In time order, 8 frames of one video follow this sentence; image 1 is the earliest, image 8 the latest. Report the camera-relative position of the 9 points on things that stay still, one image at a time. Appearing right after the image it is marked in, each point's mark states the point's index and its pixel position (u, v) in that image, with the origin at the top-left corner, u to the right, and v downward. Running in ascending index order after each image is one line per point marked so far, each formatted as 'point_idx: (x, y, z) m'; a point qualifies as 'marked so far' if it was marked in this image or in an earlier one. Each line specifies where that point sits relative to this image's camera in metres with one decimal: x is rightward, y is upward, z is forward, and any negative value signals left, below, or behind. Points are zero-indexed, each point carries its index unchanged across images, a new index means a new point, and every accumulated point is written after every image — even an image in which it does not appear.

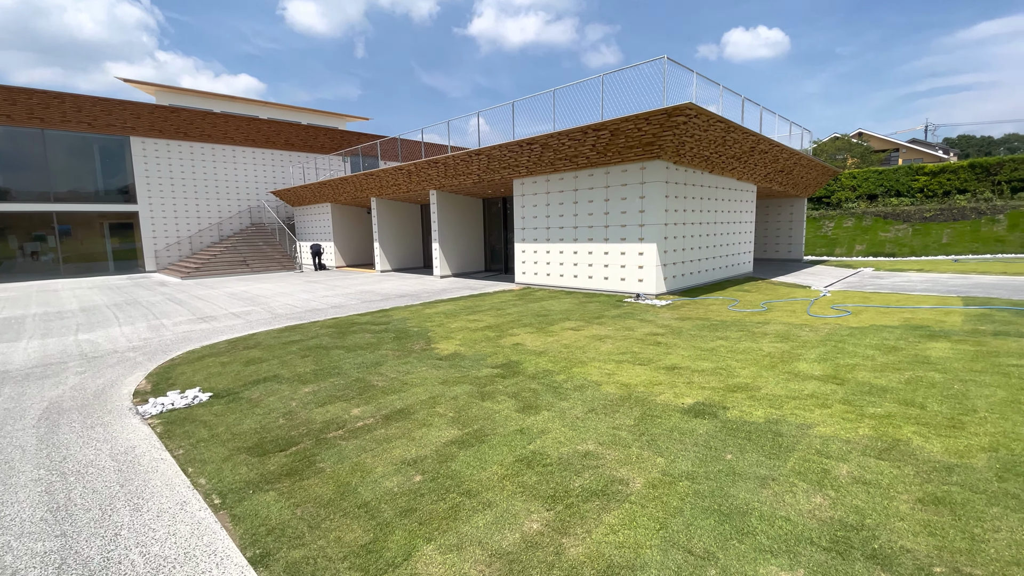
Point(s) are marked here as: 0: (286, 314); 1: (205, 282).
0: (-4.7, -0.5, +10.0) m
1: (-10.4, +0.2, +16.1) m
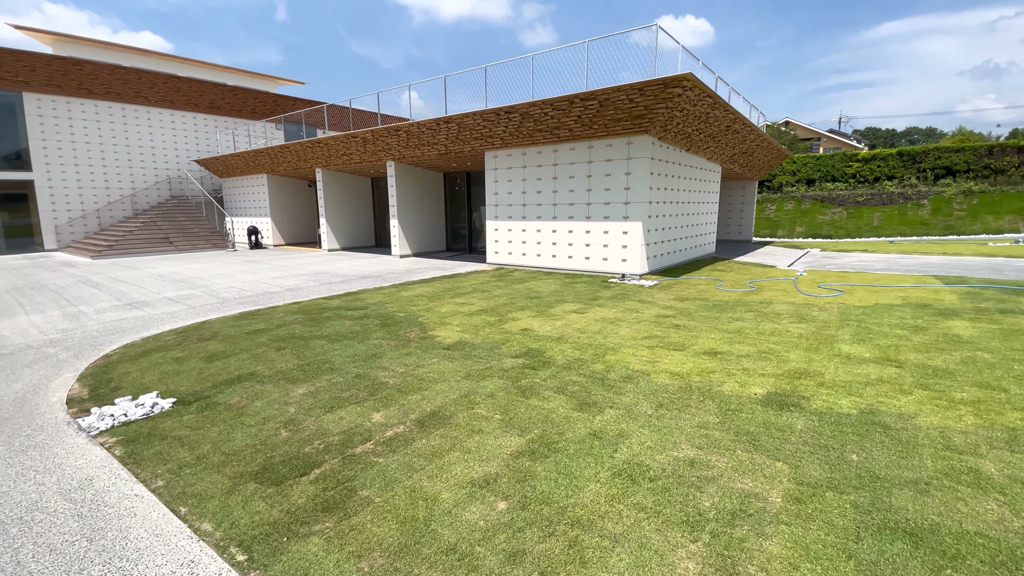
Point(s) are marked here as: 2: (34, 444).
0: (-5.0, -0.2, +8.7) m
1: (-11.5, +0.7, +14.0) m
2: (-3.5, -1.1, +3.4) m
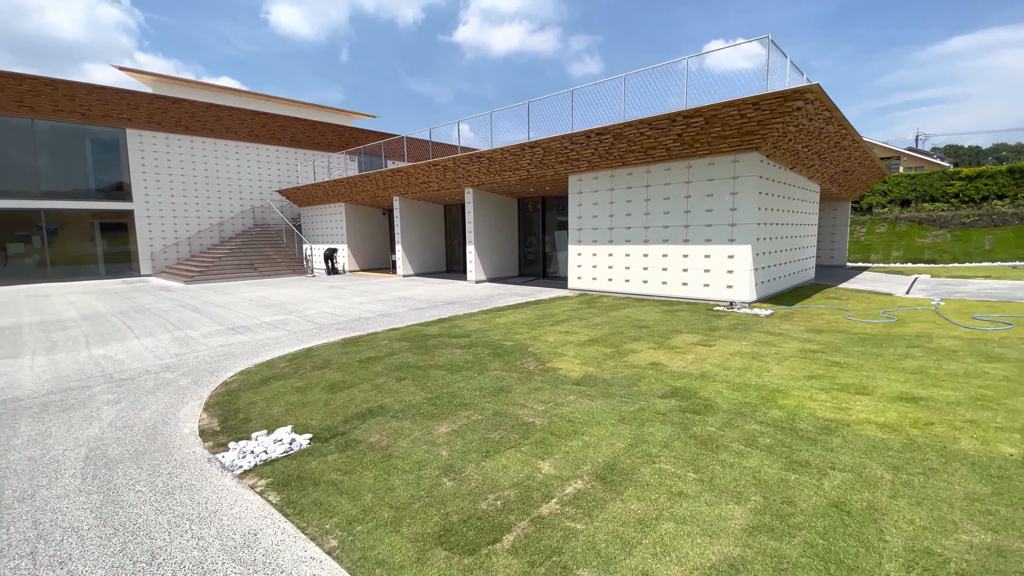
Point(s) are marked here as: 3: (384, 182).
0: (-3.2, -0.6, +8.6) m
1: (-9.1, 0.0, +14.6) m
2: (-2.2, -1.3, +3.2) m
3: (-4.2, +3.5, +15.7) m
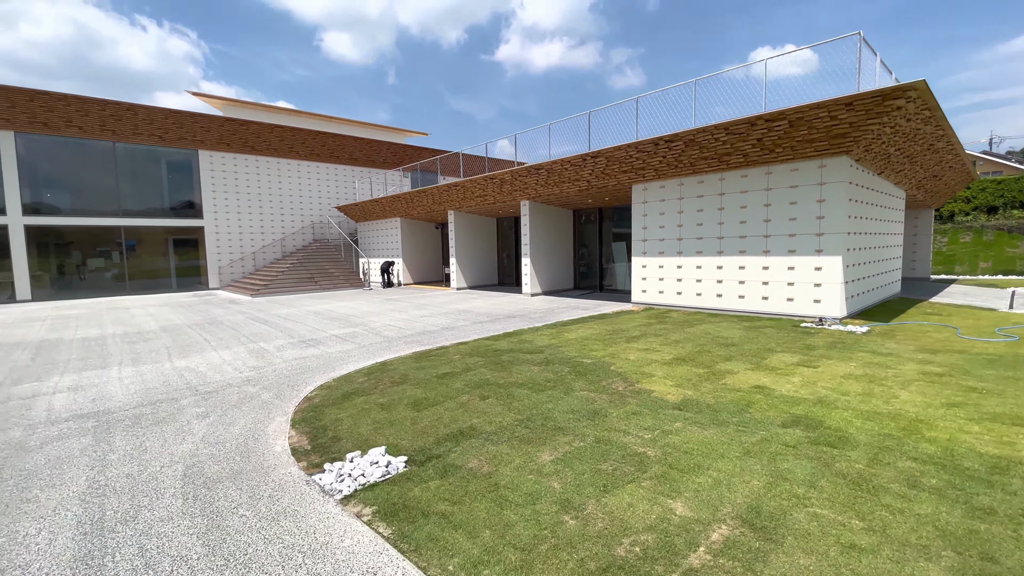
0: (-2.0, -0.9, +8.6) m
1: (-7.4, -0.4, +15.0) m
2: (-1.5, -1.4, +3.0) m
3: (-2.4, +3.0, +15.8) m
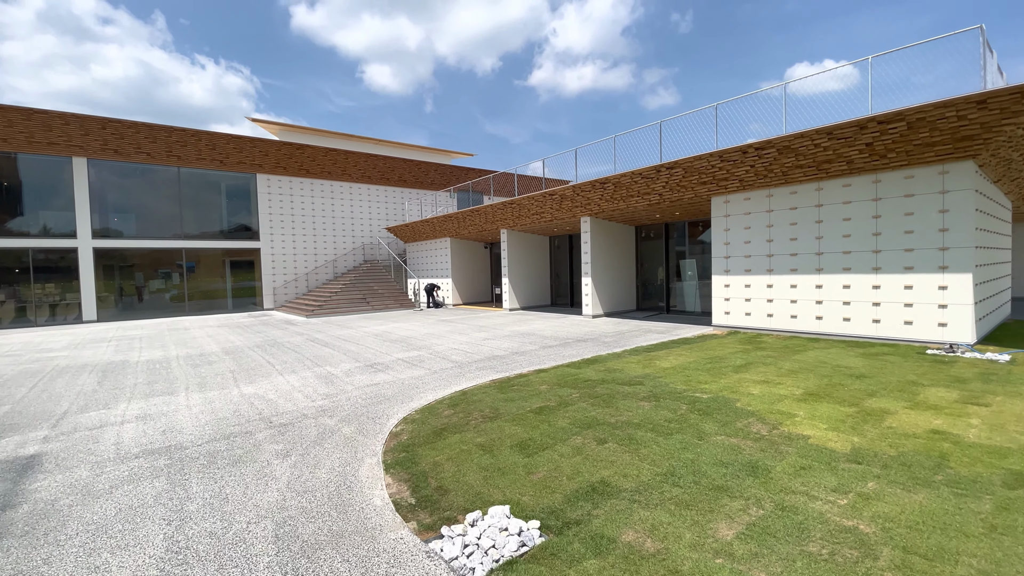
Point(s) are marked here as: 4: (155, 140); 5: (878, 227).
0: (-0.7, -1.2, +8.0) m
1: (-5.6, -1.1, +14.7) m
2: (-0.5, -1.5, +2.4) m
3: (-0.6, +2.4, +15.4) m
4: (-12.9, +5.3, +17.2) m
5: (+6.3, +1.0, +8.1) m
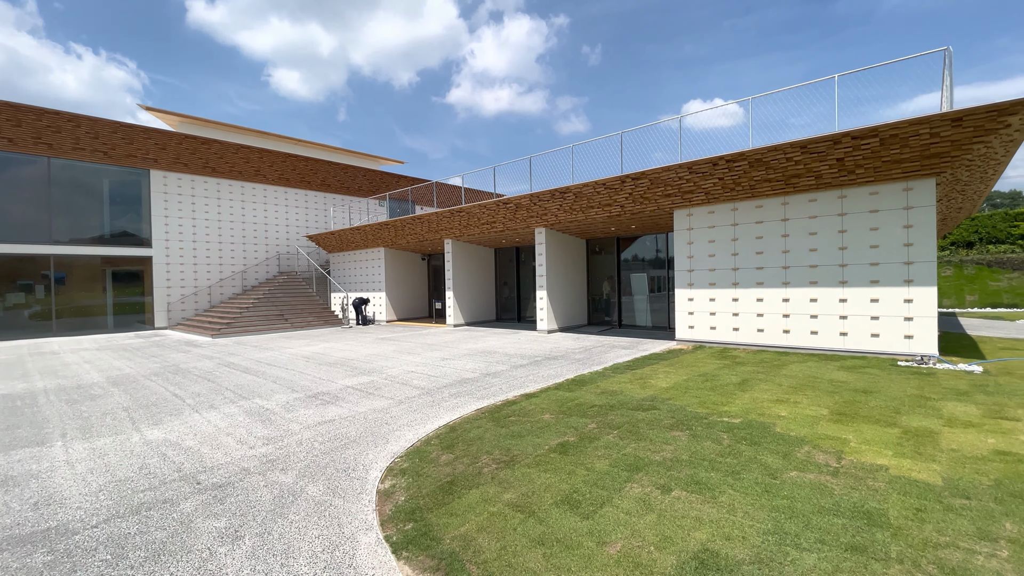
0: (-1.0, -1.4, +6.8) m
1: (-7.0, -1.4, +12.7) m
2: (+0.1, -1.5, +1.4) m
3: (-2.2, +1.9, +14.3) m
4: (-14.6, +4.9, +14.0) m
5: (+5.8, +0.8, +8.3) m
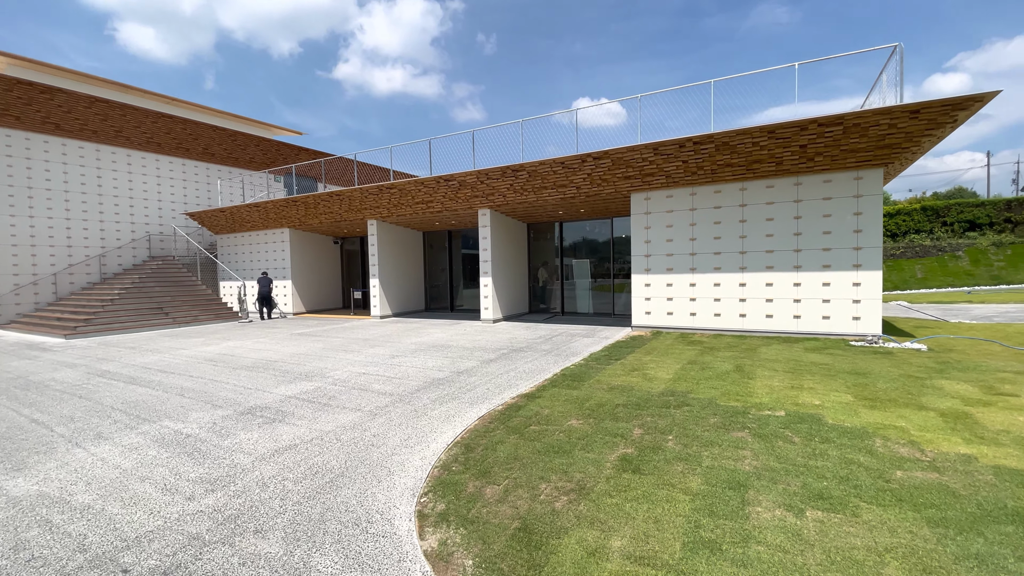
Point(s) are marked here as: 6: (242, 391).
0: (-1.2, -1.2, +5.7) m
1: (-8.3, -1.2, +10.1) m
2: (+1.1, -1.5, +0.6) m
3: (-4.0, +2.3, +12.7) m
4: (-16.1, +5.1, +9.7) m
5: (+5.1, +1.1, +8.5) m
6: (-3.4, -1.3, +6.0) m
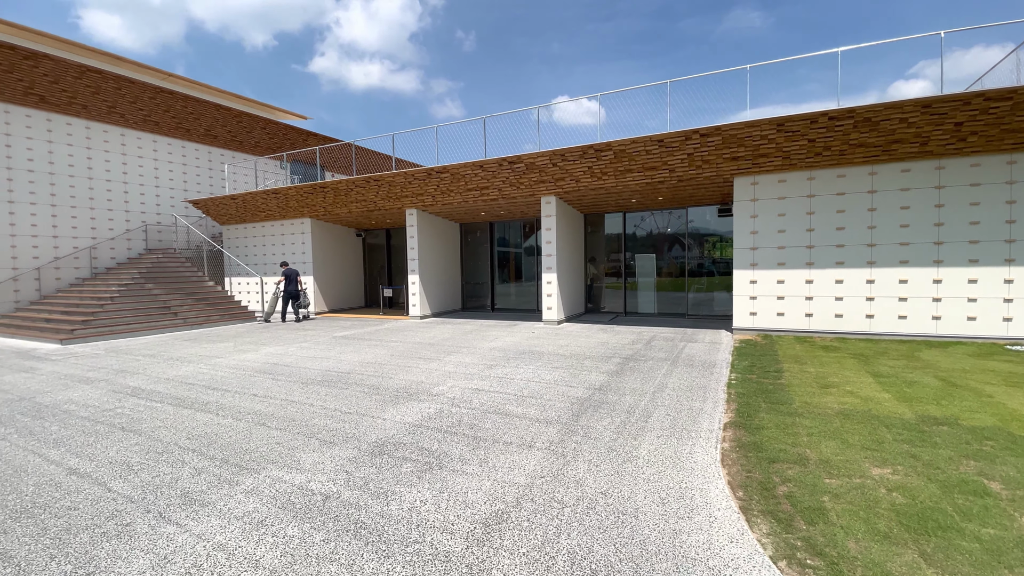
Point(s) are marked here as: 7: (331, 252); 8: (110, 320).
0: (+0.5, -1.2, +4.4) m
1: (-6.8, -1.1, +8.5) m
2: (+3.0, -1.4, -0.5) m
3: (-2.5, +2.3, +11.2) m
4: (-14.5, +5.2, +7.7) m
5: (+6.7, +1.1, +7.5) m
6: (-1.7, -1.2, +4.6) m
7: (-5.4, +1.1, +14.5) m
8: (-9.0, -0.8, +10.6) m
